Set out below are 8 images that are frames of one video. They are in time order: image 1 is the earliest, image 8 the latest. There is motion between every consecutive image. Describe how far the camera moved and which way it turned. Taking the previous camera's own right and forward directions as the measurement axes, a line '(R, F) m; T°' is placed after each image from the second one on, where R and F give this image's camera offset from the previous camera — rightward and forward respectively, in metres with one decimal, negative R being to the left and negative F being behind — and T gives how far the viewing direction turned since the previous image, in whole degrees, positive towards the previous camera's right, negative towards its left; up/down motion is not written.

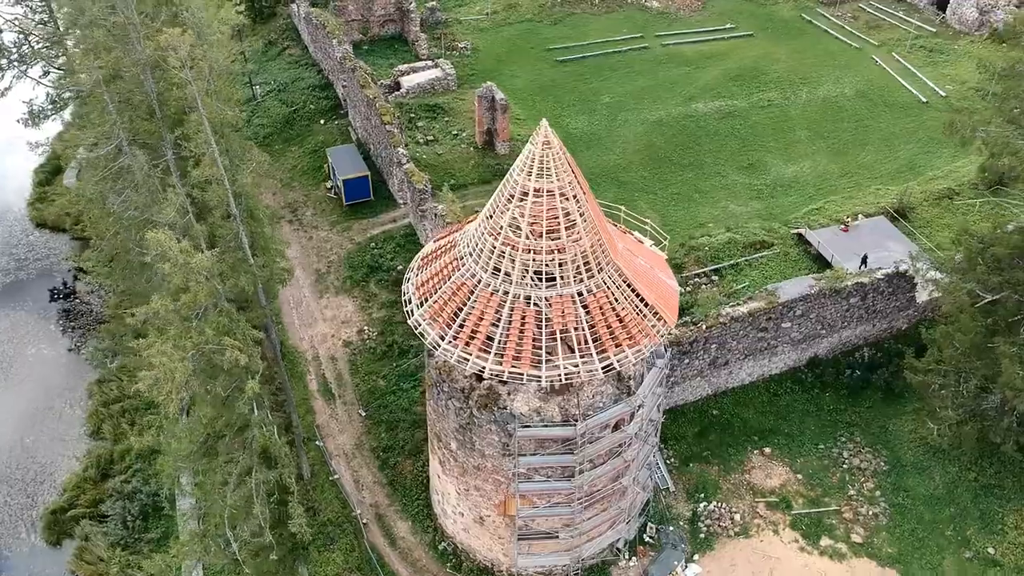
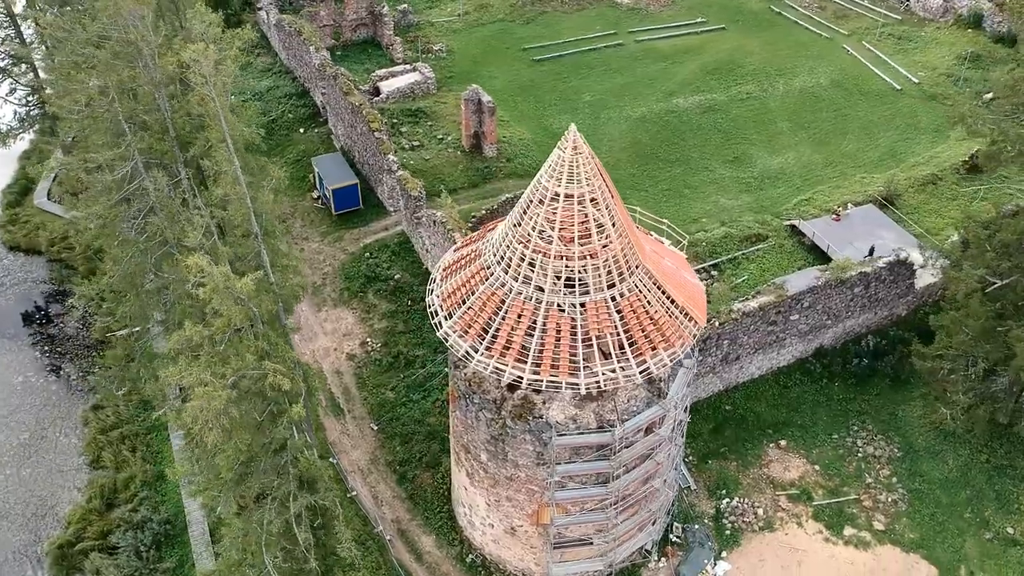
(-1.2, +0.2) m; +3°
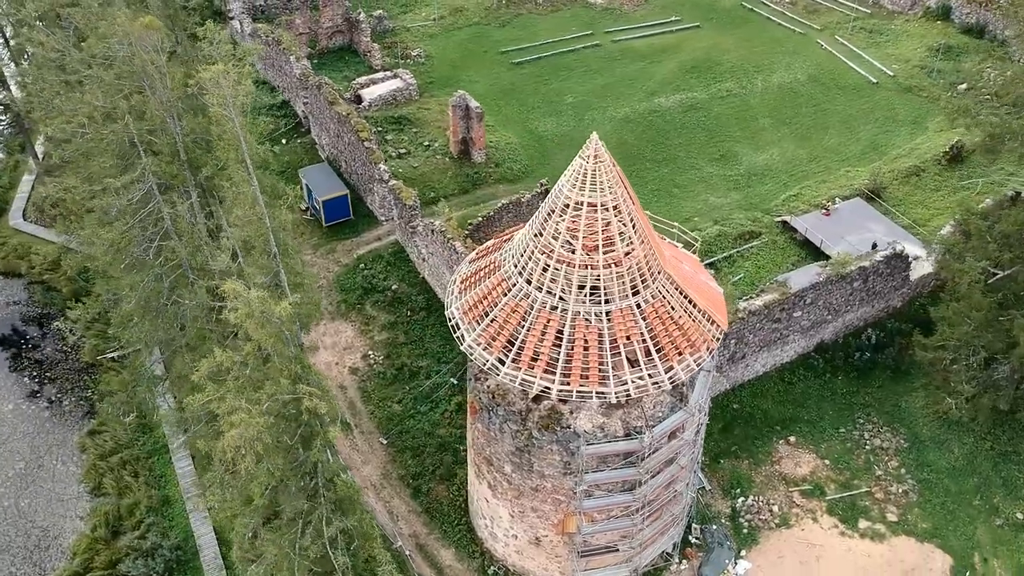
(-0.9, +0.1) m; +2°
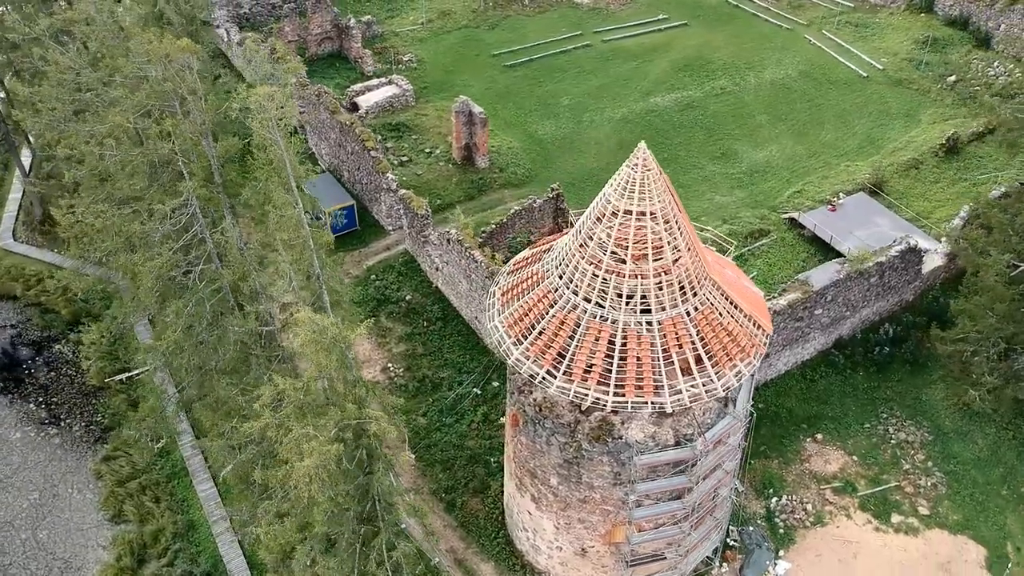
(-1.2, +0.2) m; +2°
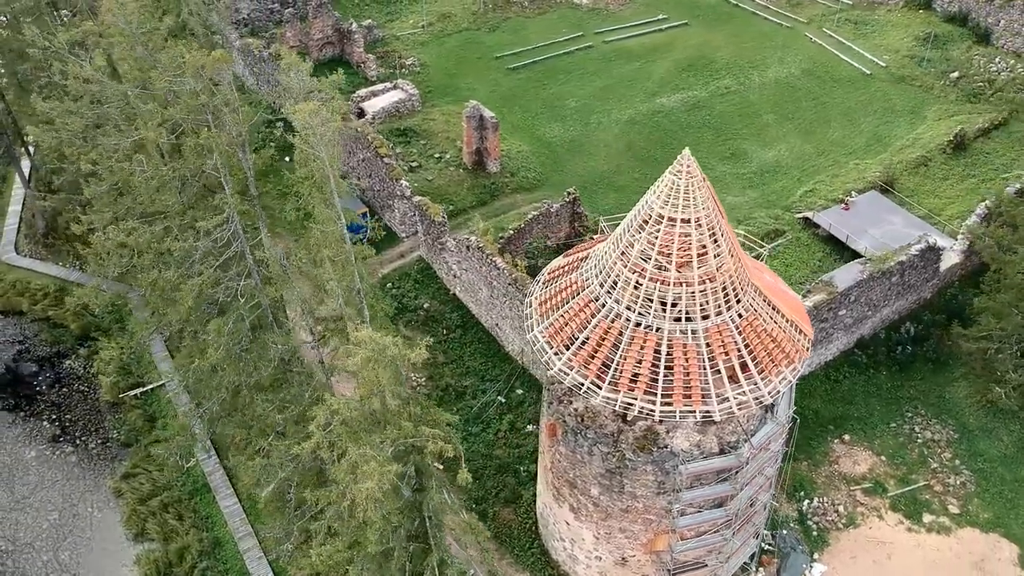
(-0.9, +0.2) m; +1°
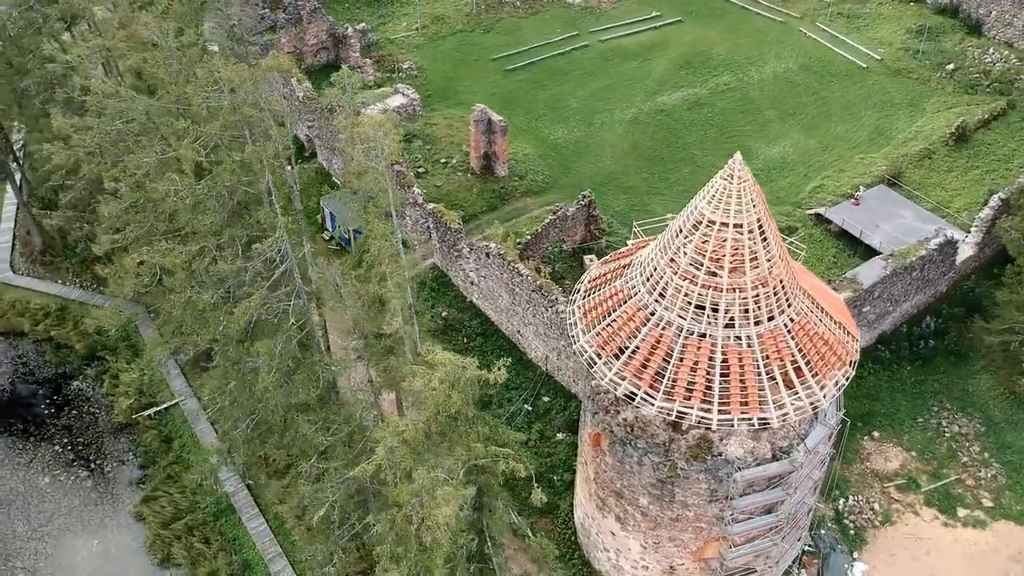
(-1.1, +0.3) m; +2°
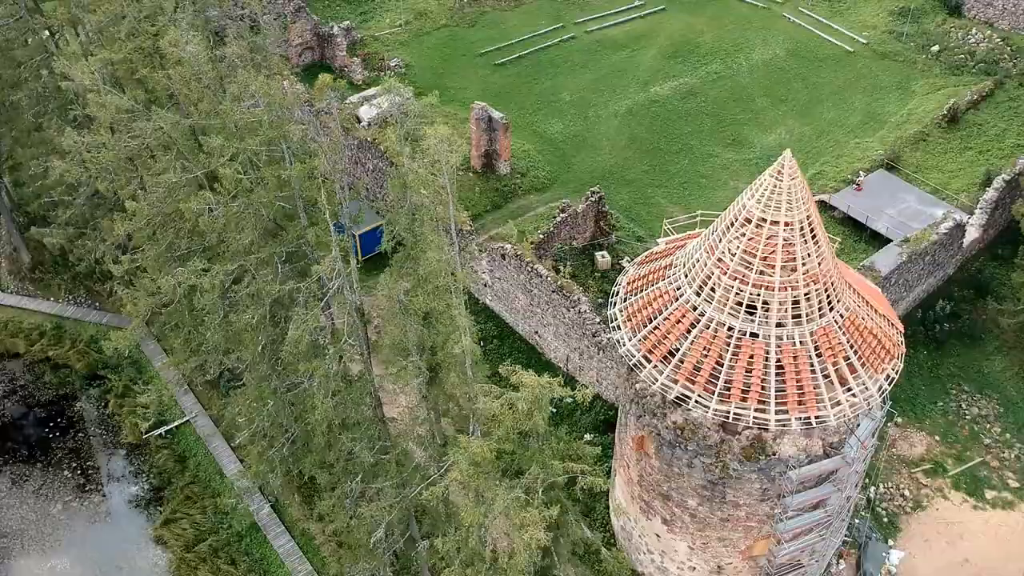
(-1.2, +0.3) m; +2°
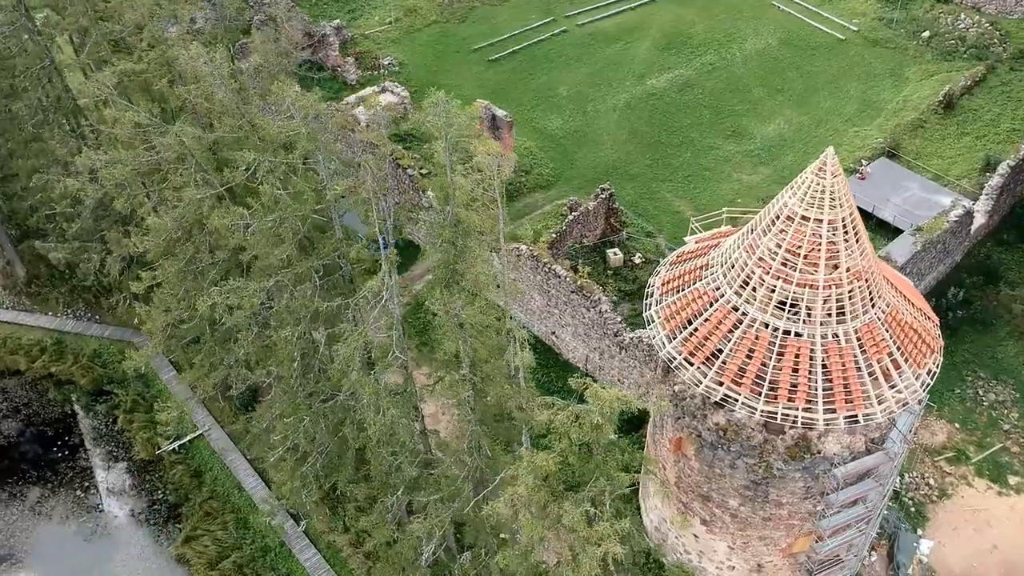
(-1.0, +0.2) m; +2°
